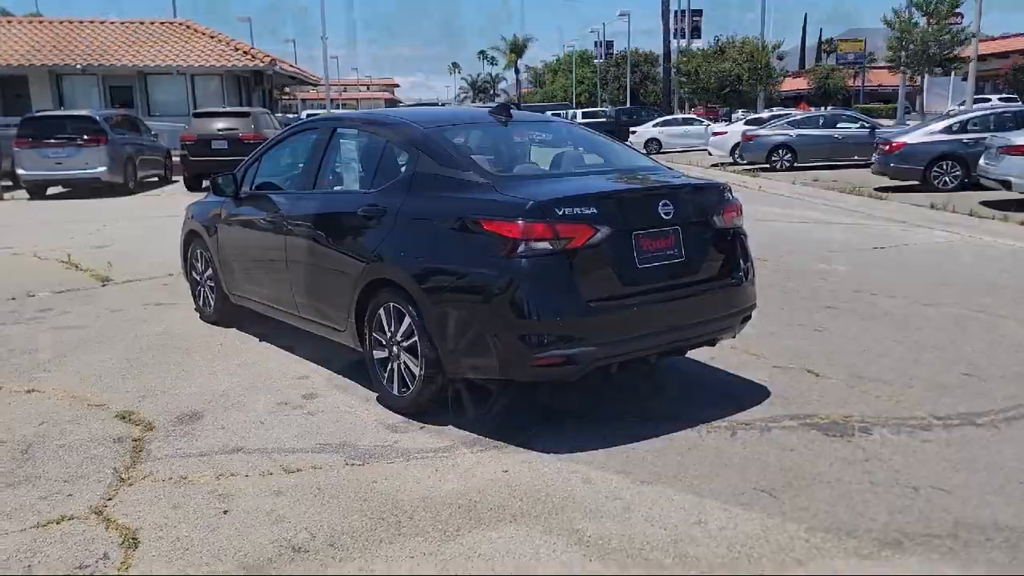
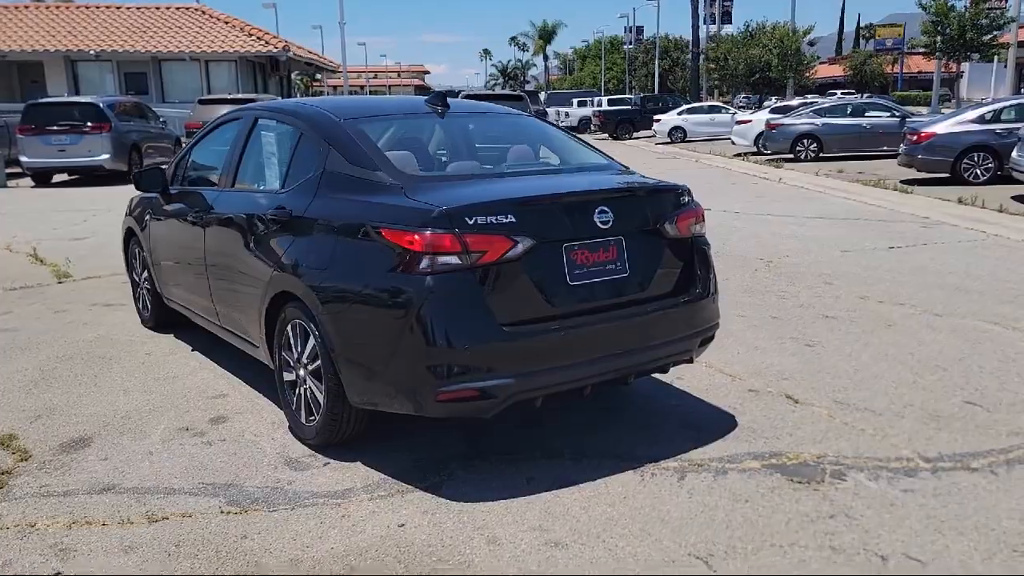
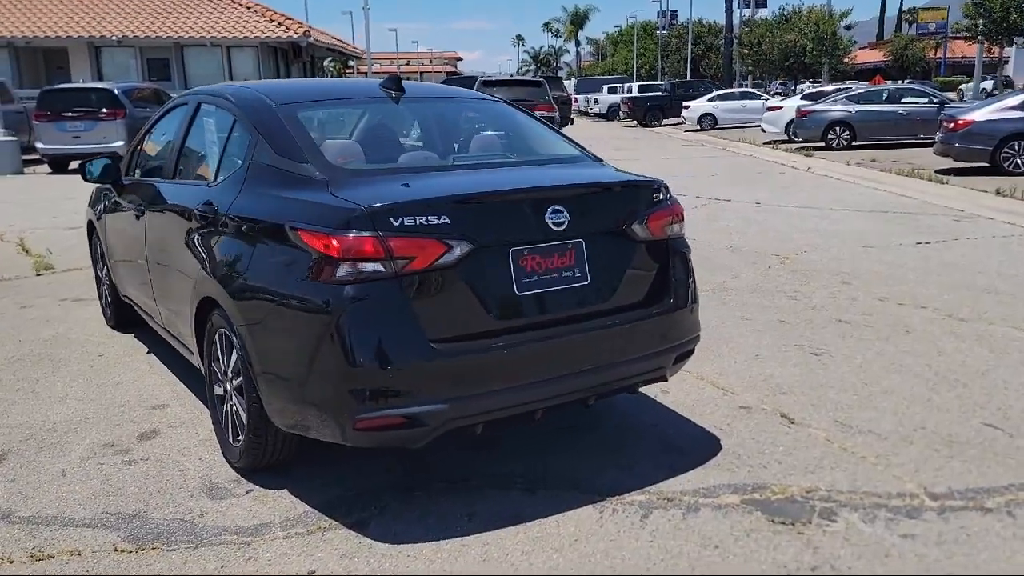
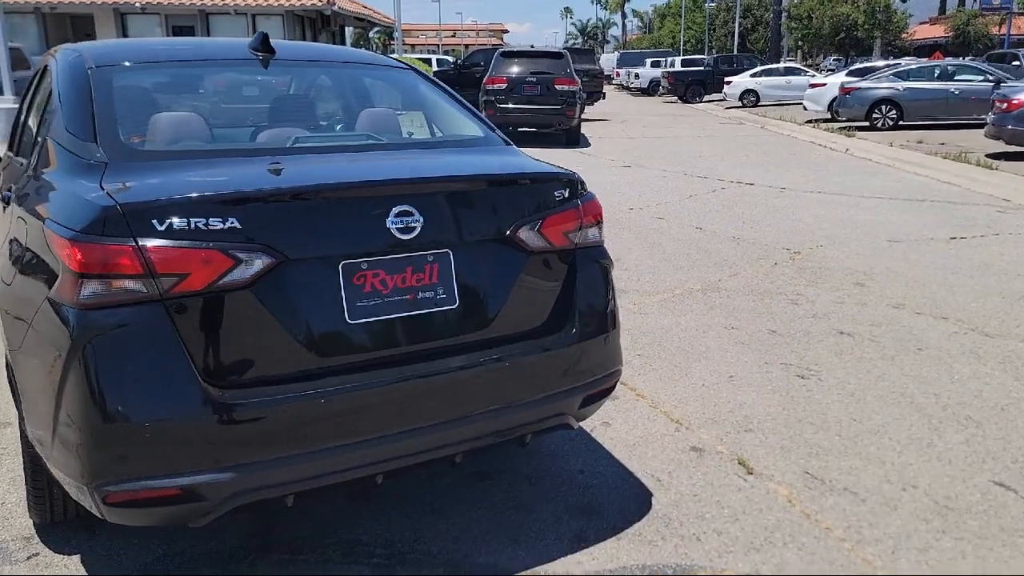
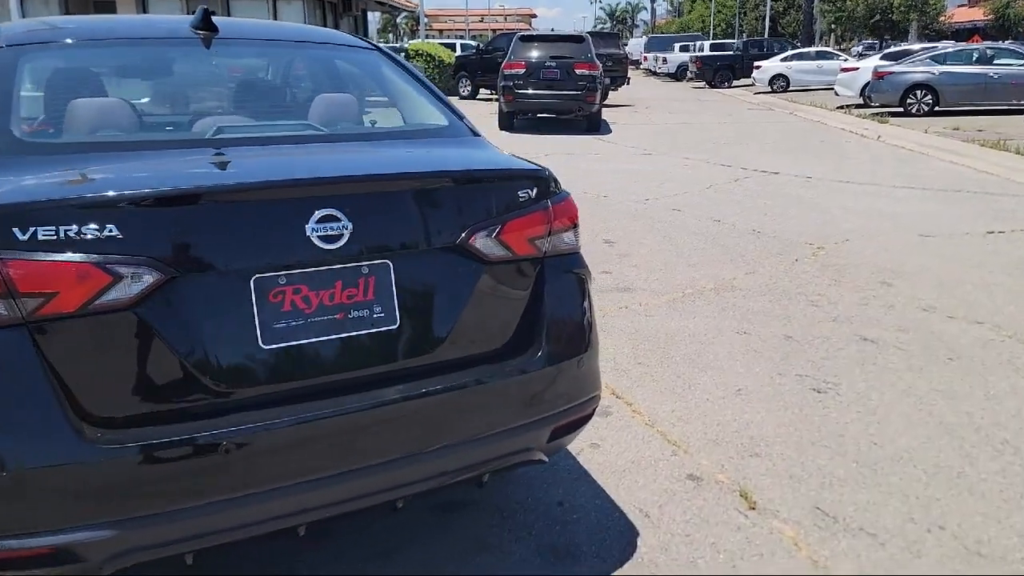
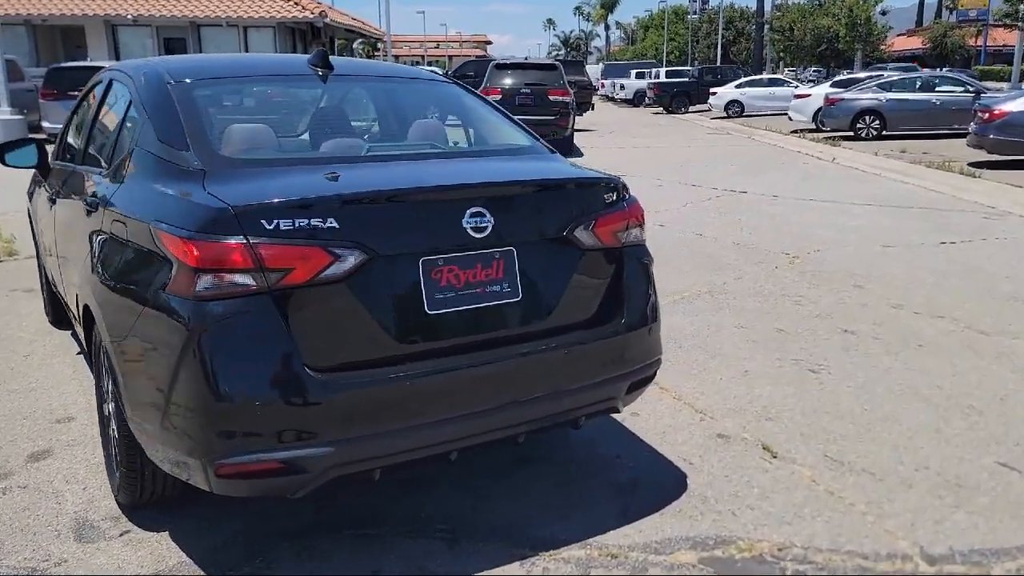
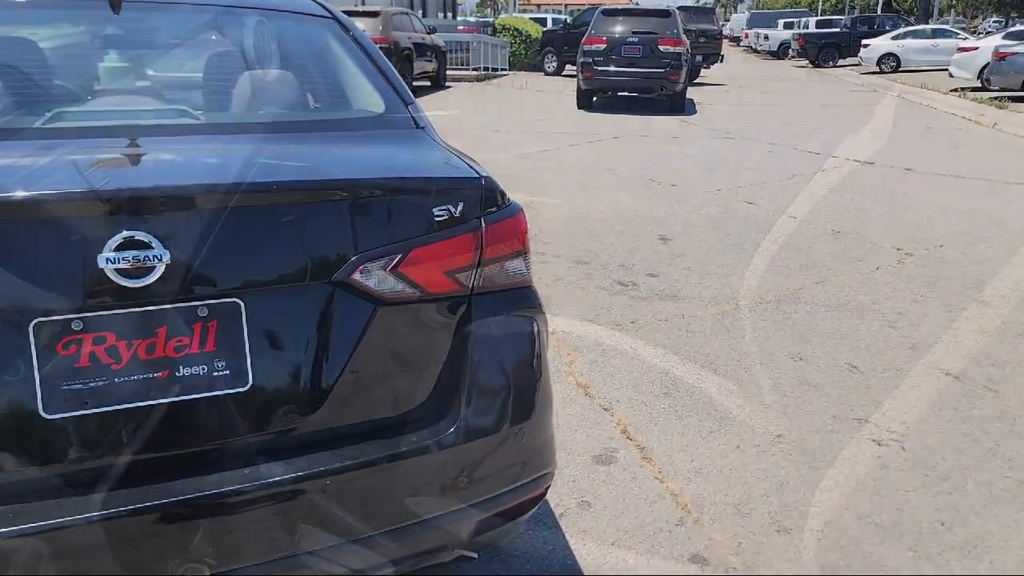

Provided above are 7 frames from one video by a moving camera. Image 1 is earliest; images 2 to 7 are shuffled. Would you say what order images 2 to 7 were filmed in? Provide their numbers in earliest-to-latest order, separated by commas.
2, 3, 6, 4, 5, 7
